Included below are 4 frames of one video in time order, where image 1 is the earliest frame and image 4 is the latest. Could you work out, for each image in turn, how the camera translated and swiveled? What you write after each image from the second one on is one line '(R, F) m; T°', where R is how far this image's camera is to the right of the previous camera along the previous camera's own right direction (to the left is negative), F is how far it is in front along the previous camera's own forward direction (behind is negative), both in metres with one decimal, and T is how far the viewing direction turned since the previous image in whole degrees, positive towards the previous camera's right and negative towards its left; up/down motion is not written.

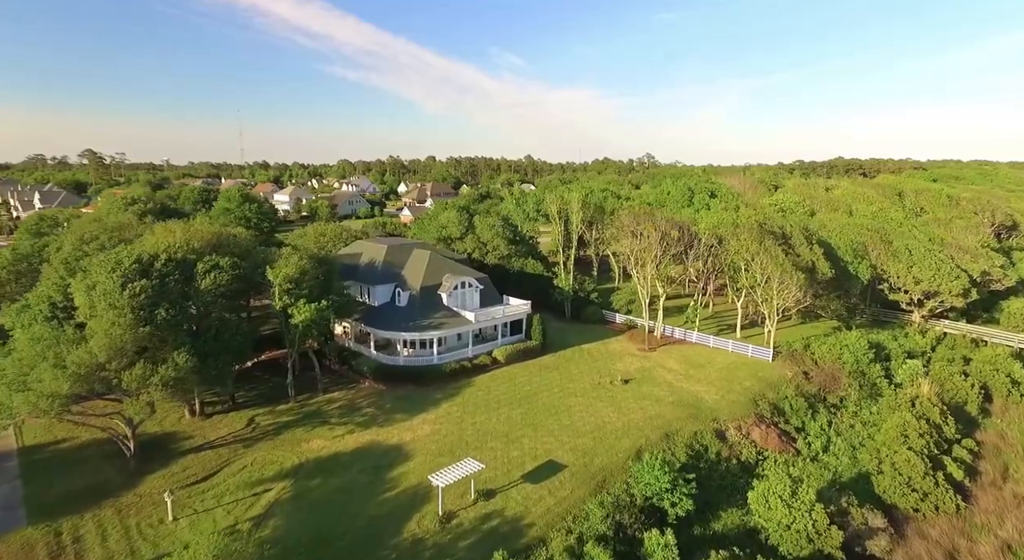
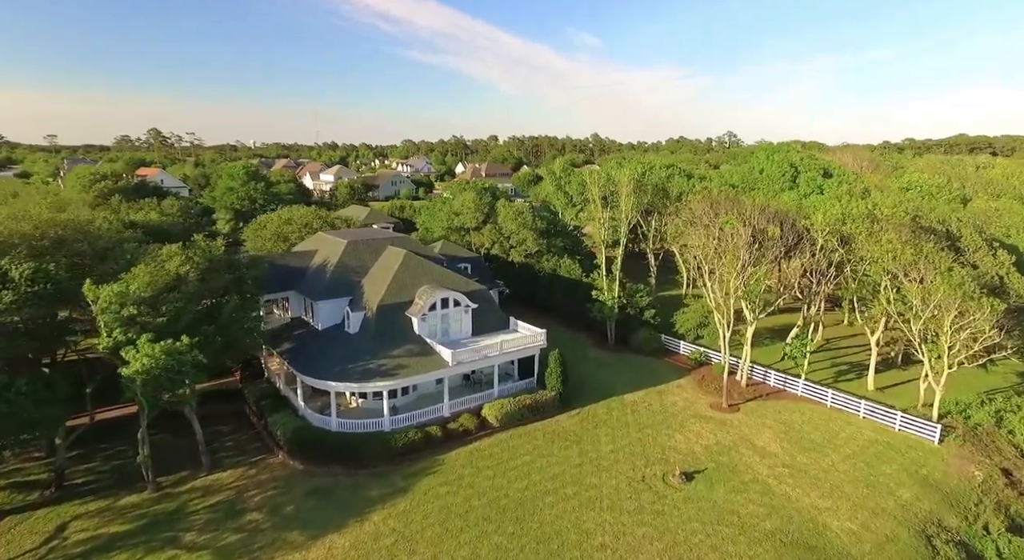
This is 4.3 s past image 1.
(+3.2, +15.6) m; -7°
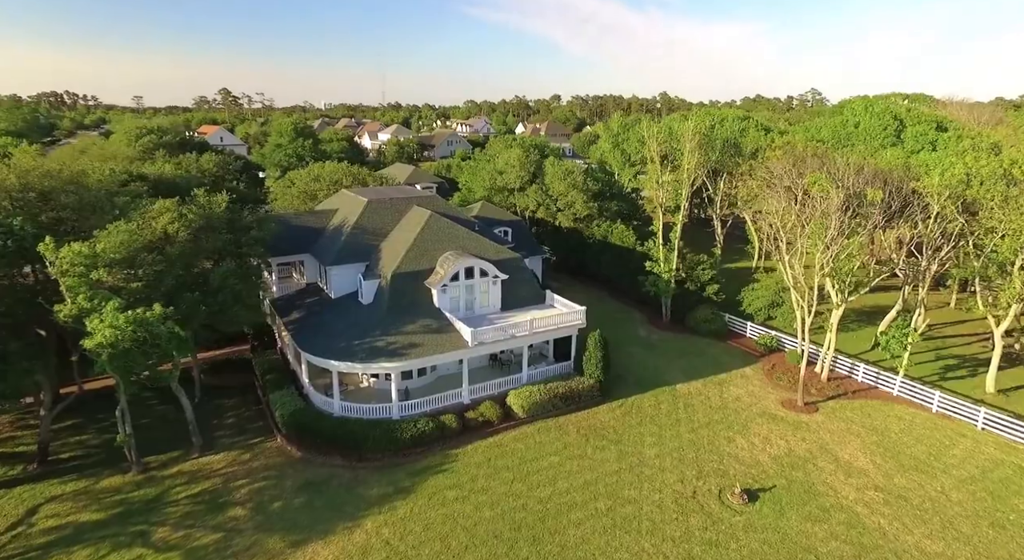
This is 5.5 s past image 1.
(+1.2, +4.3) m; -6°
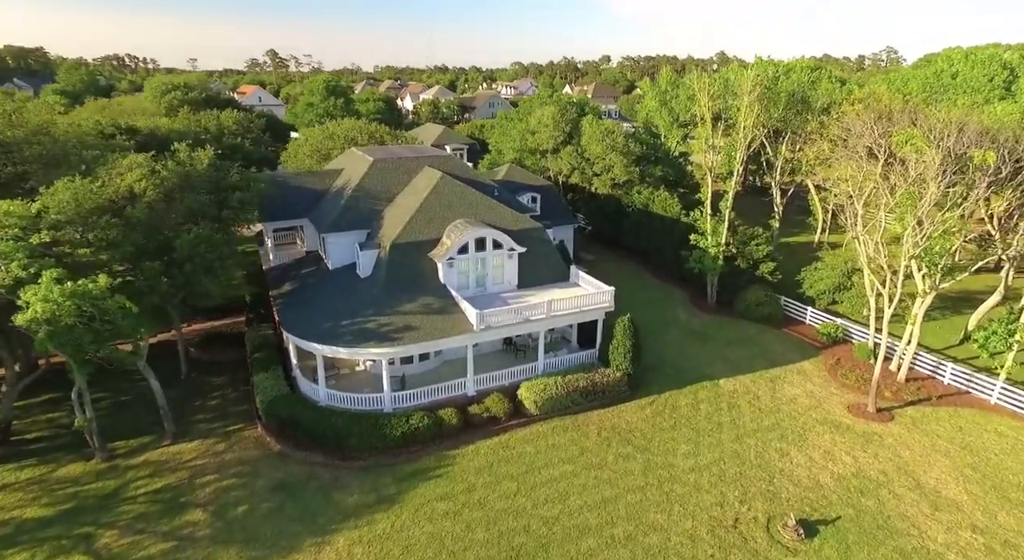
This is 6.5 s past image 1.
(+1.1, +3.7) m; -4°
